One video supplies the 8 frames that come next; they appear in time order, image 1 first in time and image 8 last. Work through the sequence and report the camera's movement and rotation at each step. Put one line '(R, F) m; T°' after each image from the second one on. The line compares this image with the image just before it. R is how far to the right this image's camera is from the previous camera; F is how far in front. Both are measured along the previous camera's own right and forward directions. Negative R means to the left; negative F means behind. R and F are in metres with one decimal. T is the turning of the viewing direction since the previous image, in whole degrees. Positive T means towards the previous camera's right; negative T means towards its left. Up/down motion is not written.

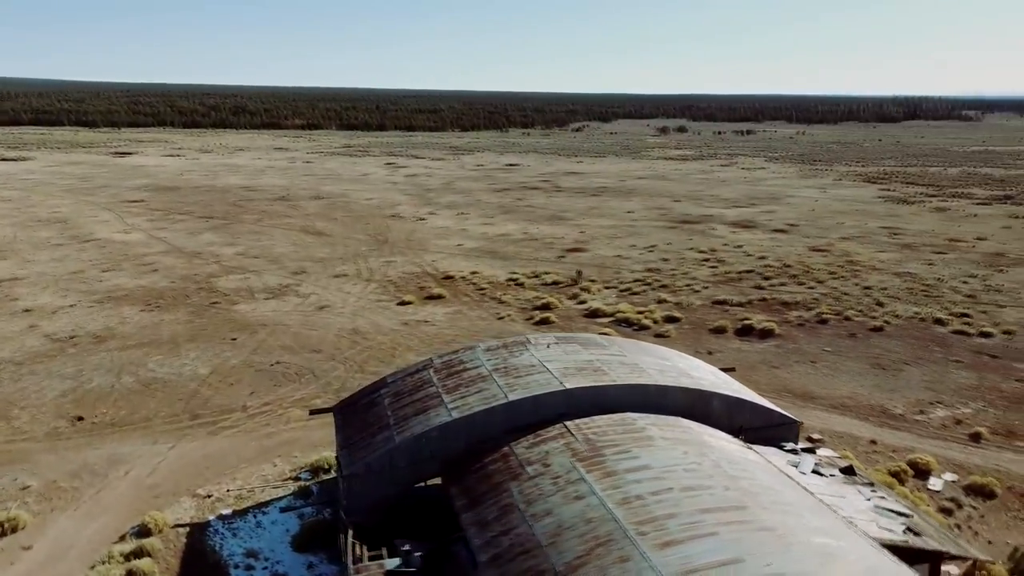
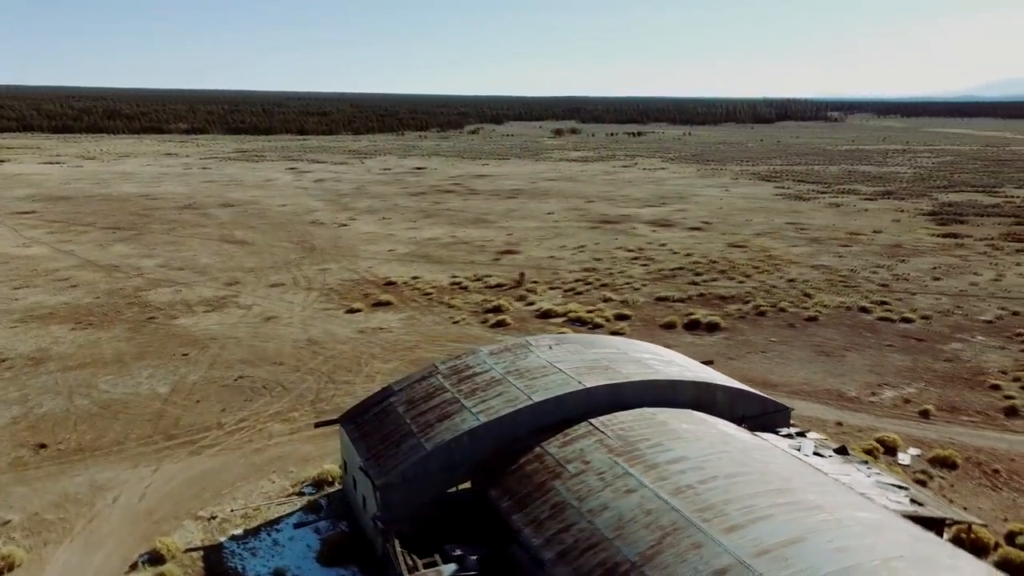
(-2.8, -0.1) m; +8°
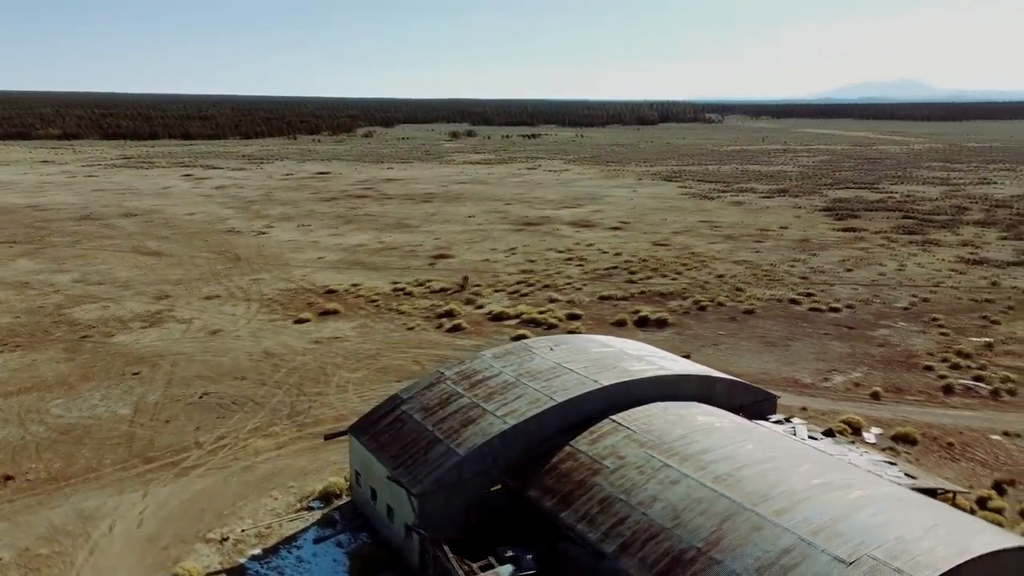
(-2.9, -0.1) m; +8°
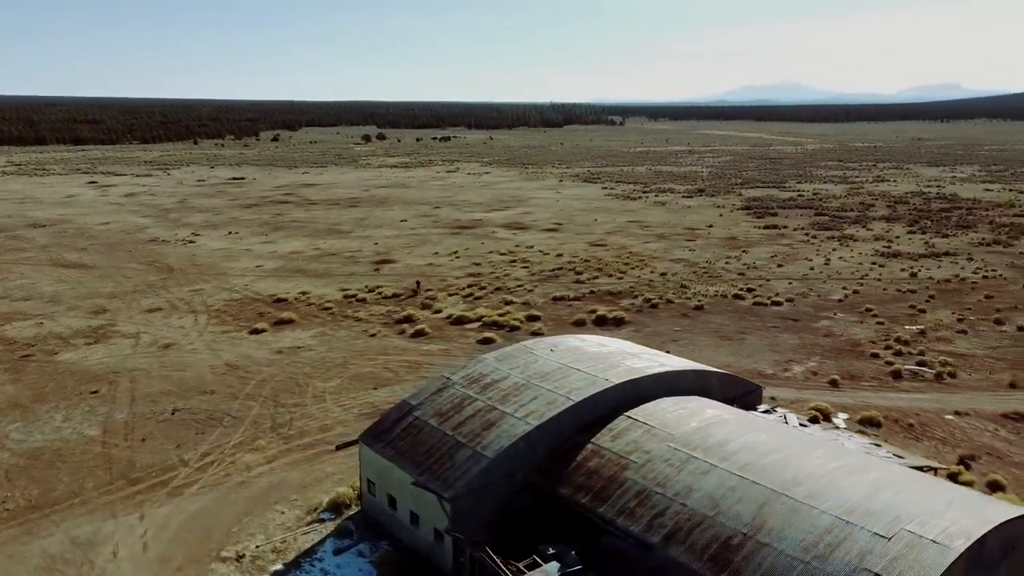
(-2.5, -0.2) m; +7°
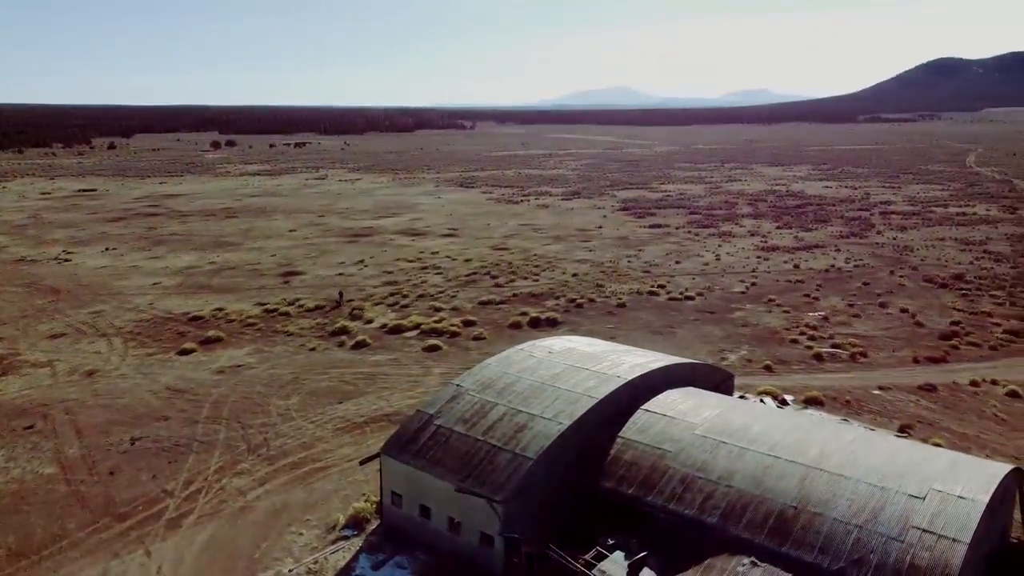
(-4.0, -0.2) m; +11°
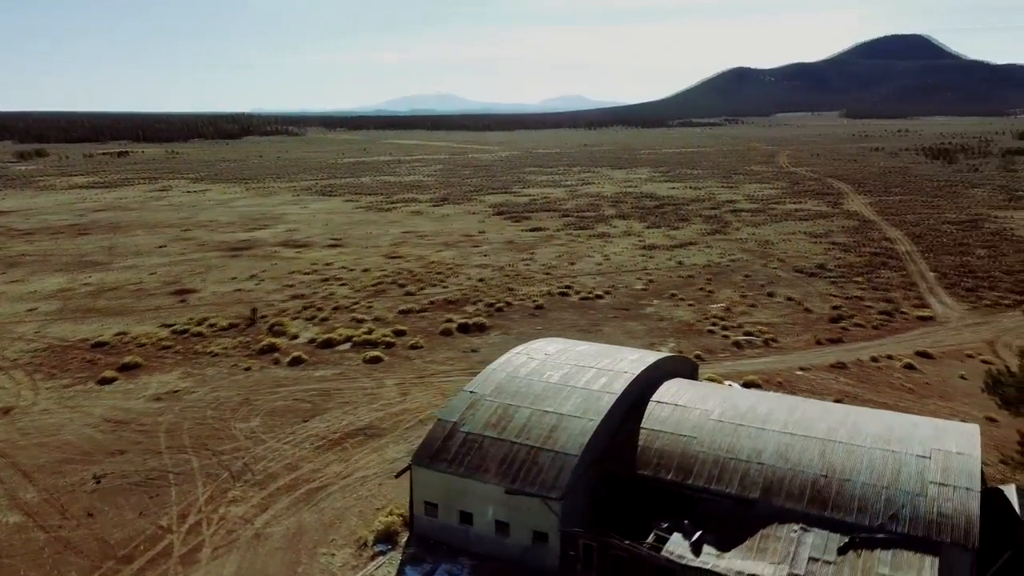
(-4.6, -0.2) m; +12°
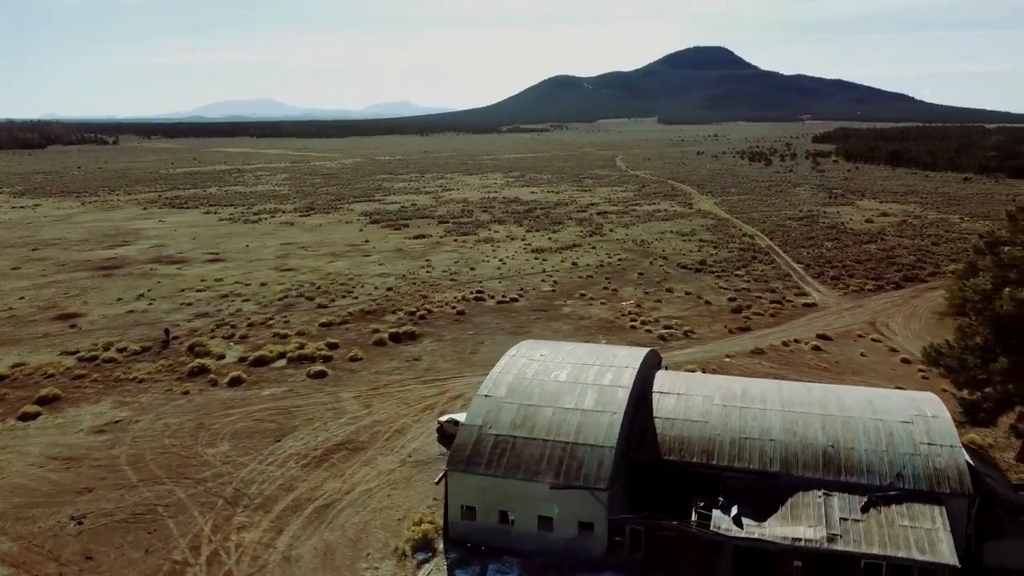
(-4.7, -0.2) m; +12°
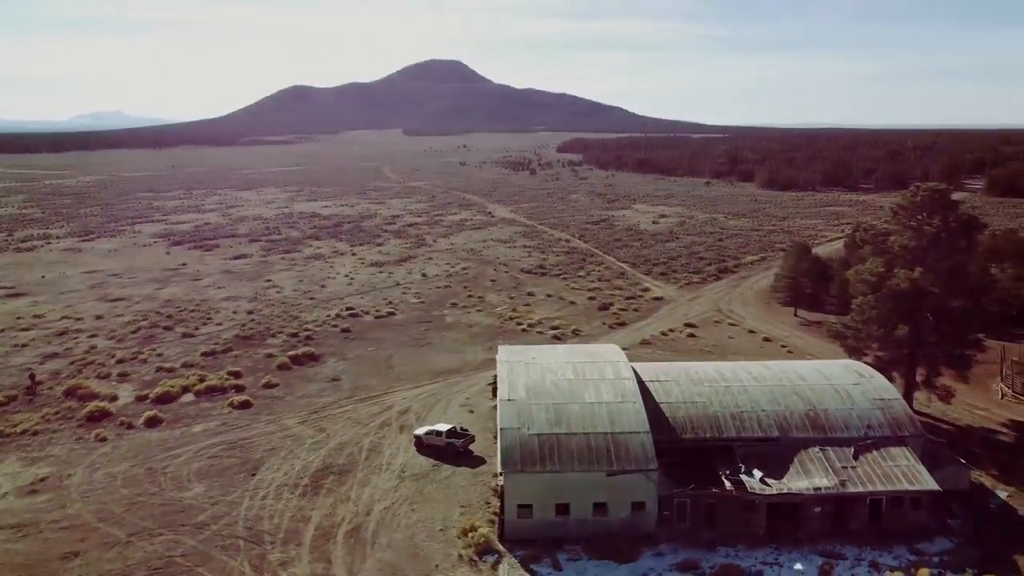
(-7.4, 0.0) m; +18°
